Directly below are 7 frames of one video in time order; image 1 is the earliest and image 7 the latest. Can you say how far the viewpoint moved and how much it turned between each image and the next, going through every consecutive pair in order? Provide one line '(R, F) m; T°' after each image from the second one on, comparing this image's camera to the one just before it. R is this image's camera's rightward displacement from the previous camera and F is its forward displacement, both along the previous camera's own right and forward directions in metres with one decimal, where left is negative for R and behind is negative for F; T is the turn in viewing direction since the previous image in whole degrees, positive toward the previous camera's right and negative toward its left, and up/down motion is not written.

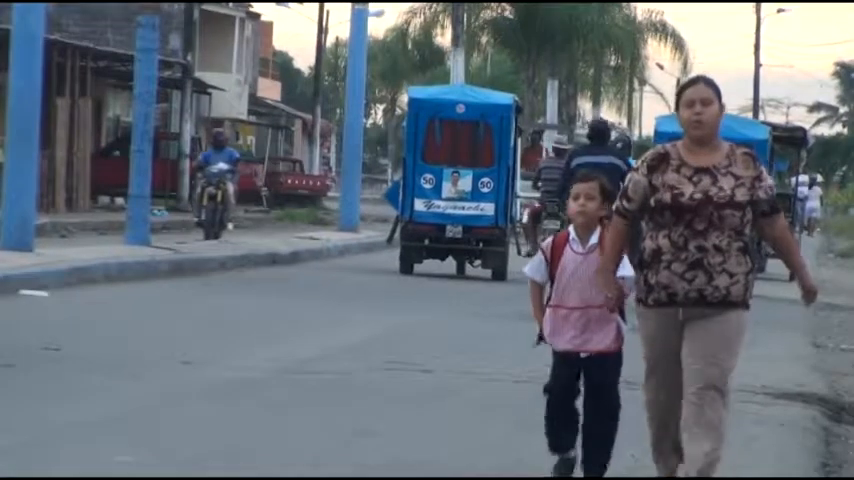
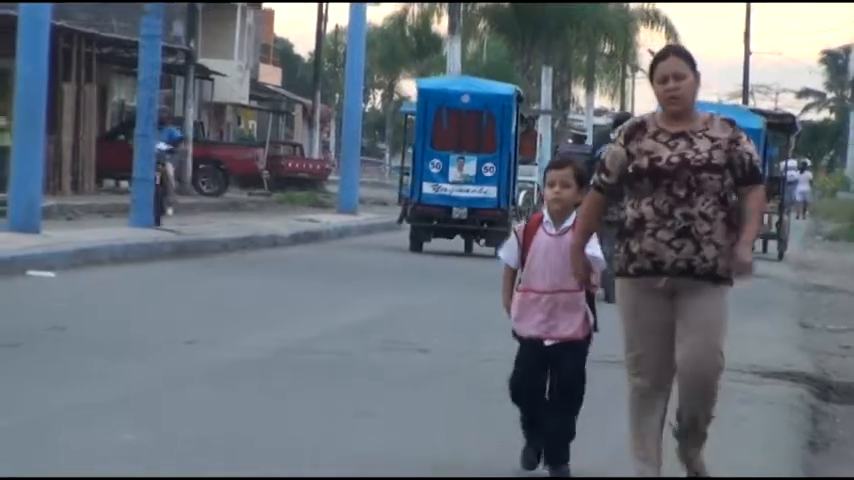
(0.0, -0.3) m; 0°
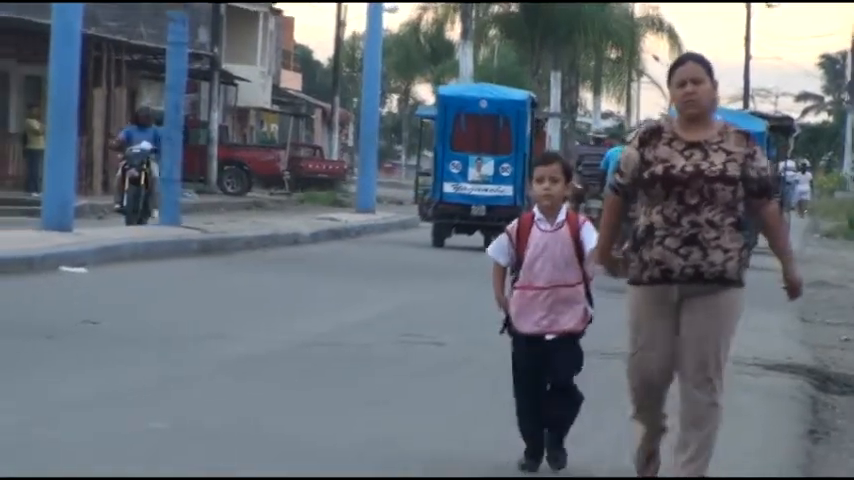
(+0.1, -0.5) m; -1°
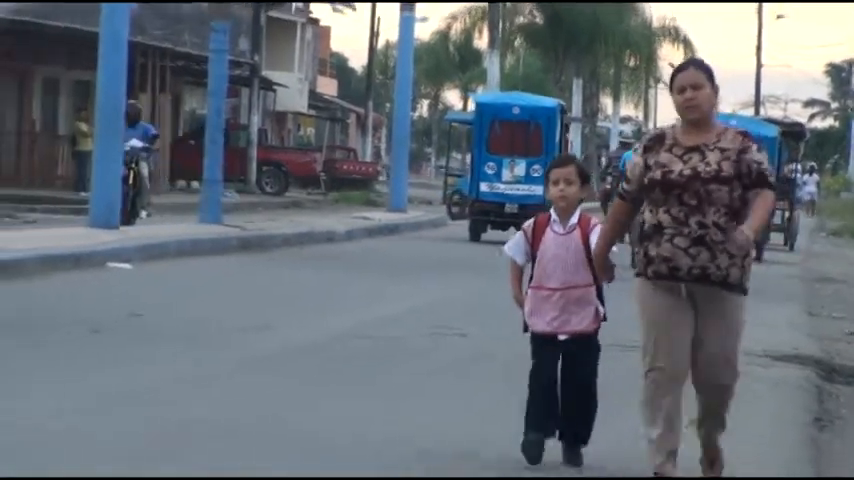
(-0.3, -0.7) m; 0°
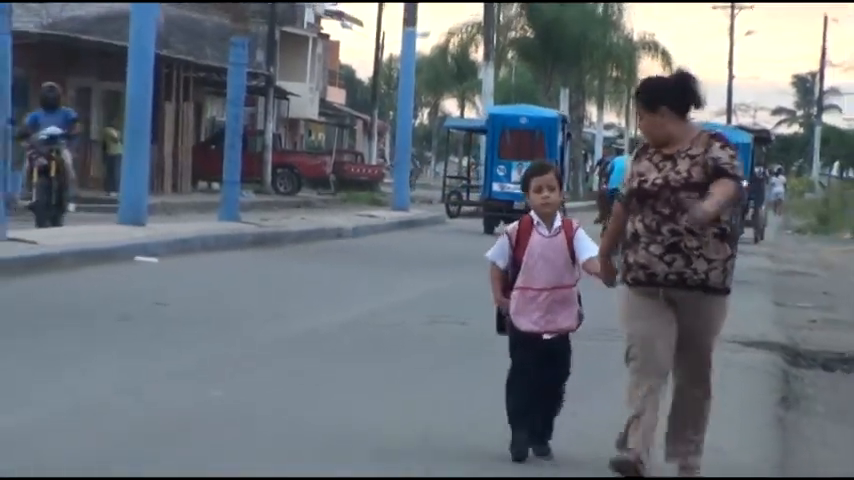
(+0.1, -1.2) m; -1°
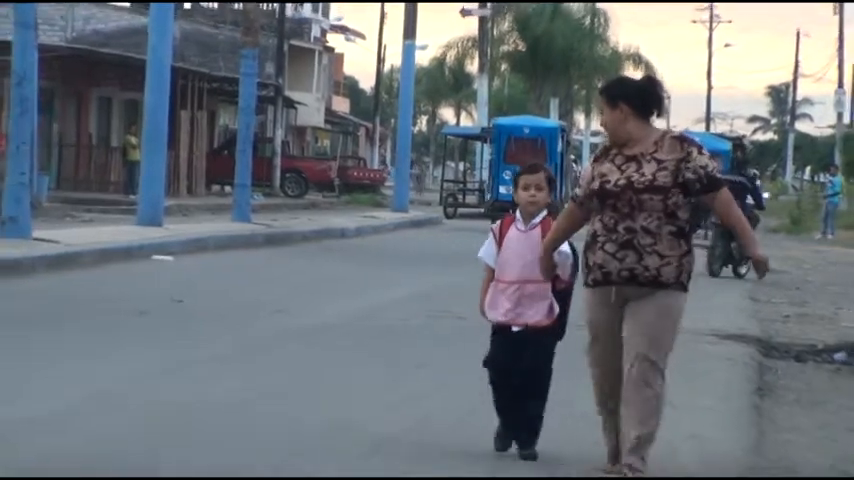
(+0.1, -0.9) m; -1°
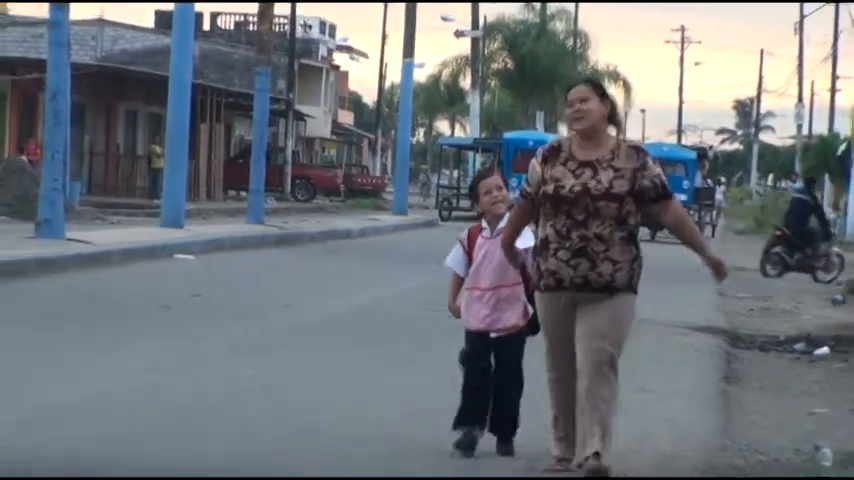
(+0.2, -1.4) m; -1°
